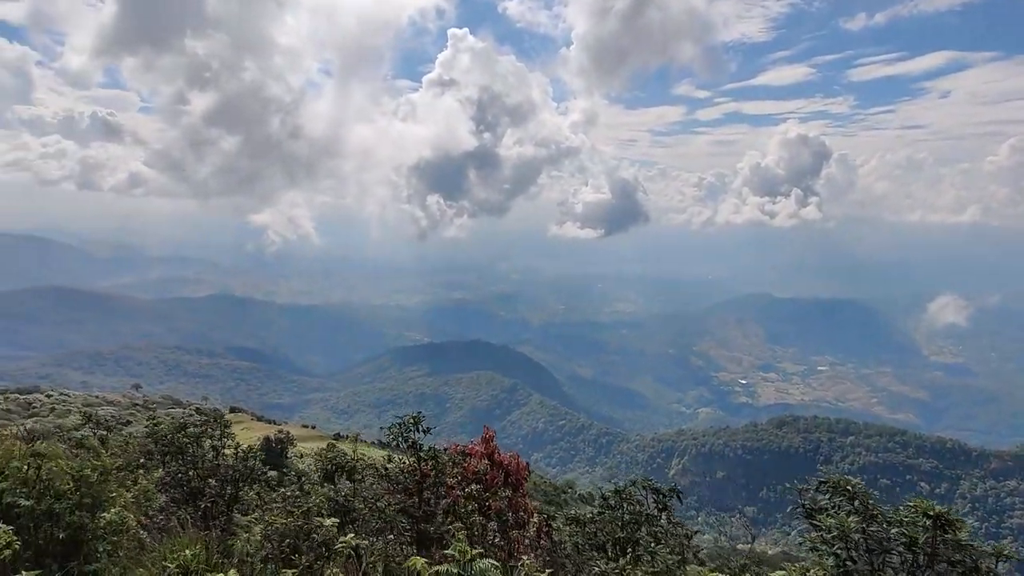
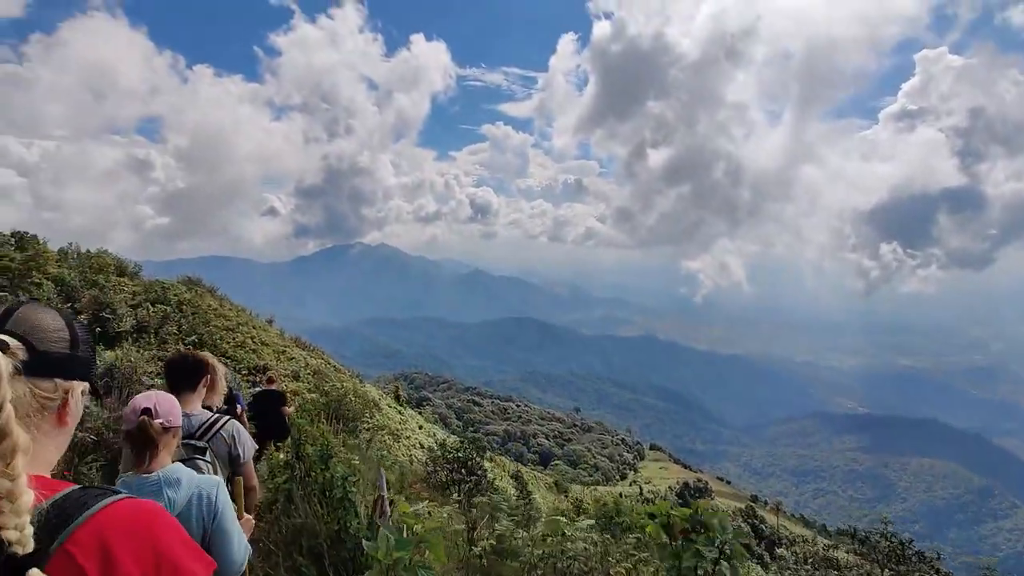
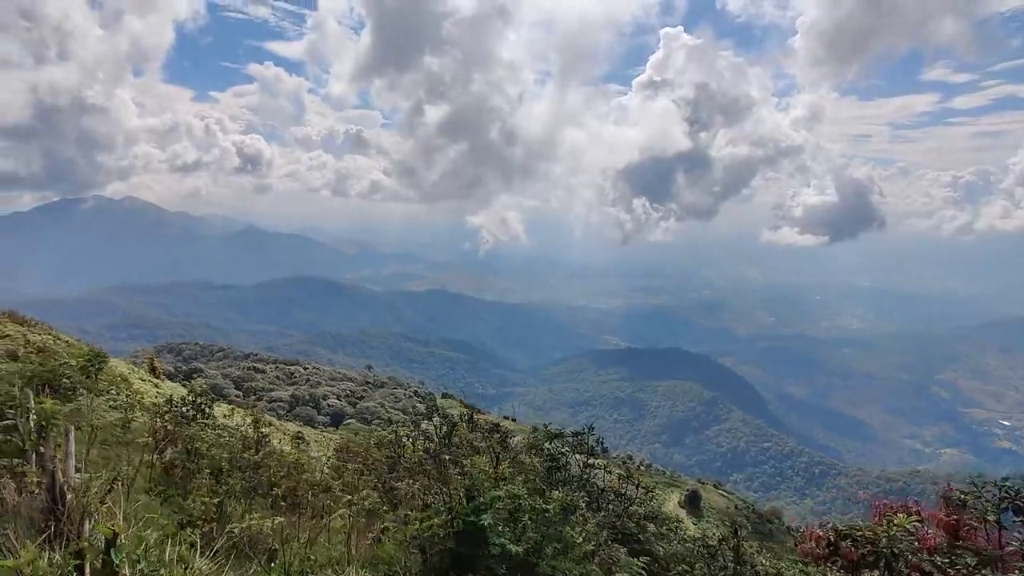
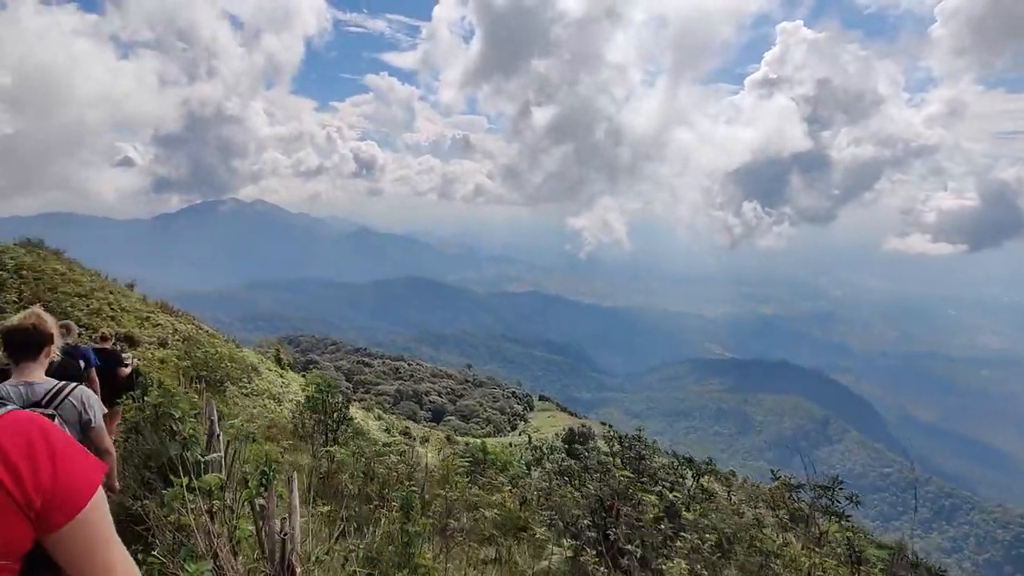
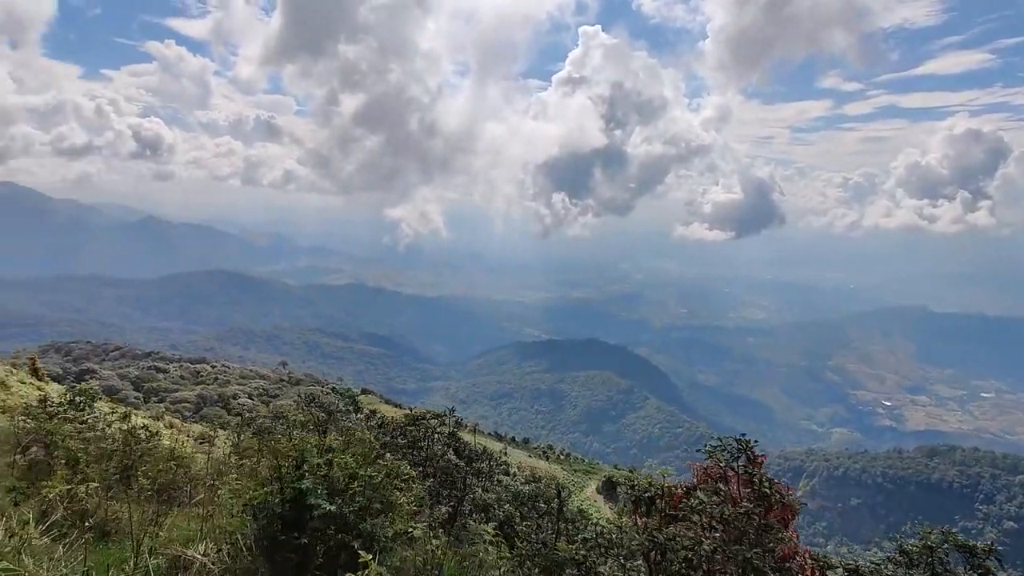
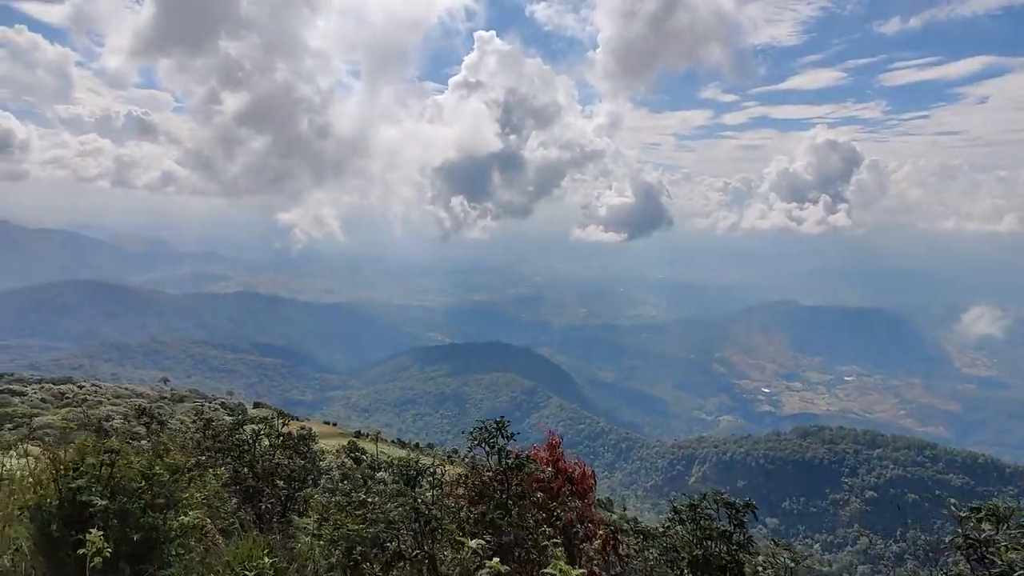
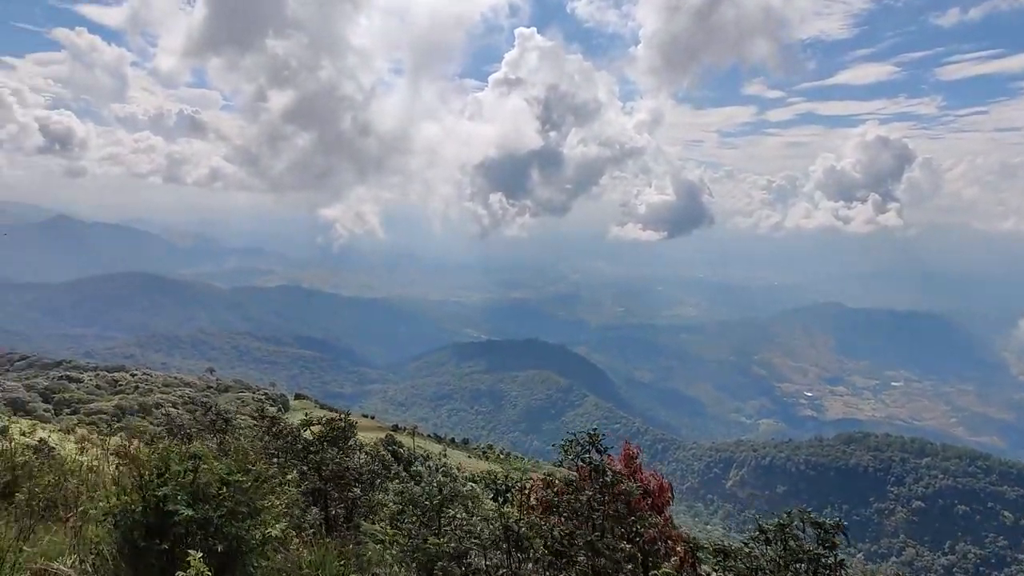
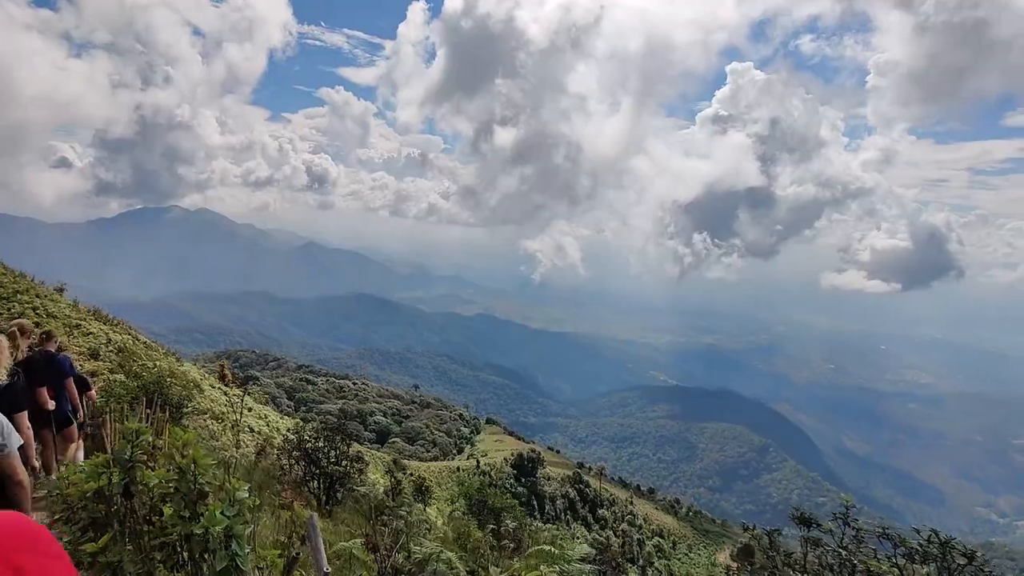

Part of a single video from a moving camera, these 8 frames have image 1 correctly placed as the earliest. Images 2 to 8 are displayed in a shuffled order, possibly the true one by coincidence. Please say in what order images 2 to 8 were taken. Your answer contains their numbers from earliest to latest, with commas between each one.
6, 7, 5, 3, 4, 2, 8
